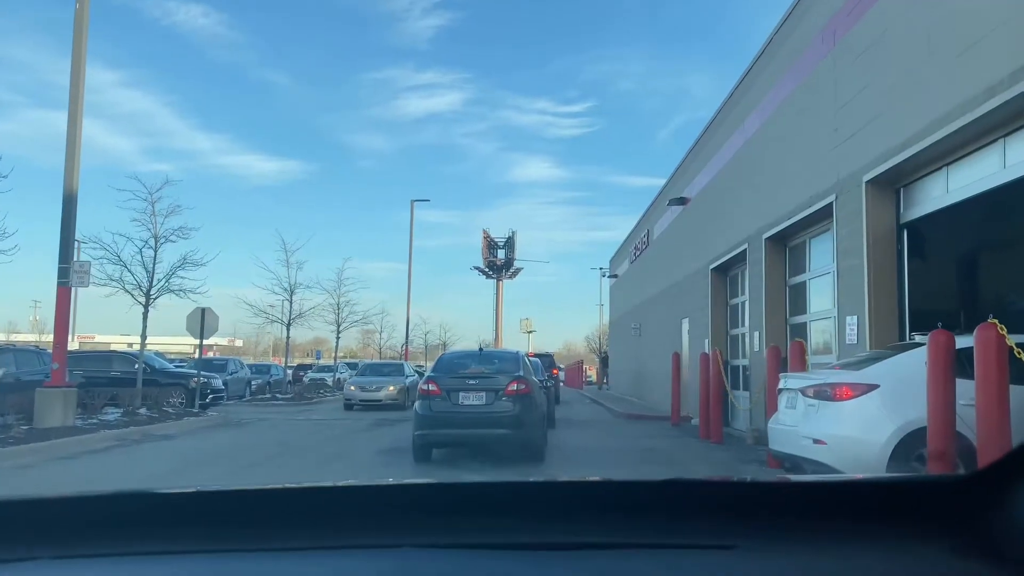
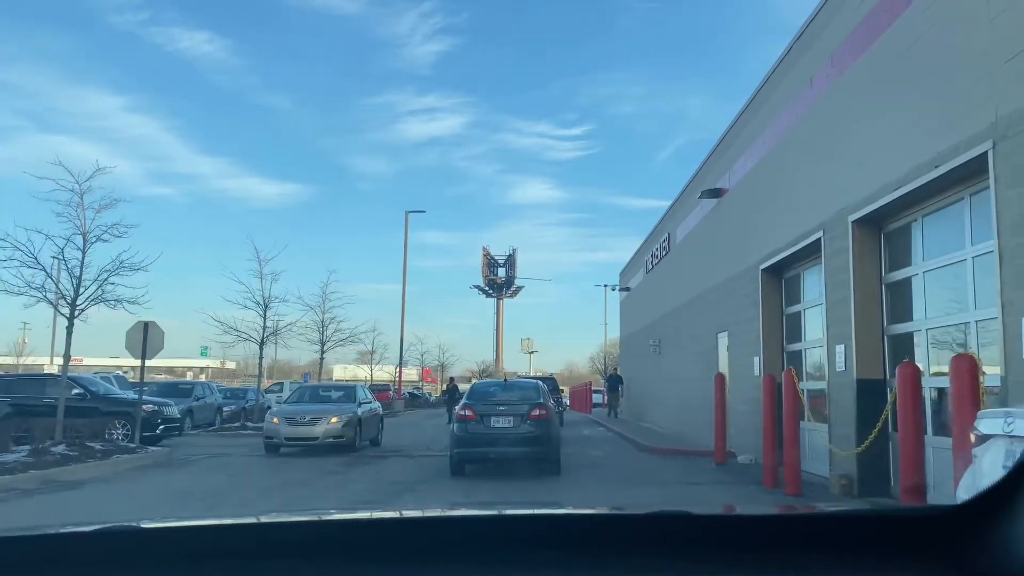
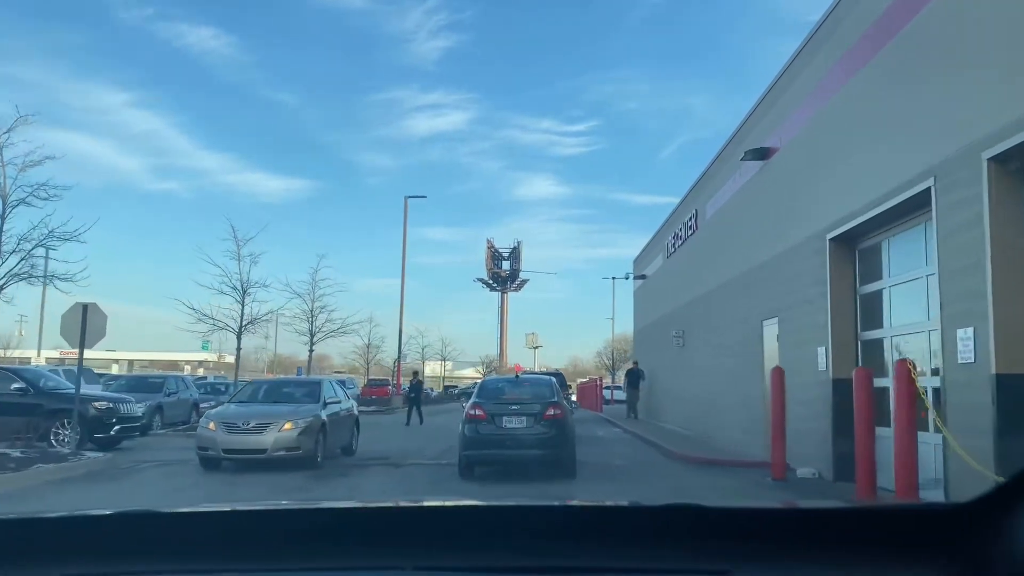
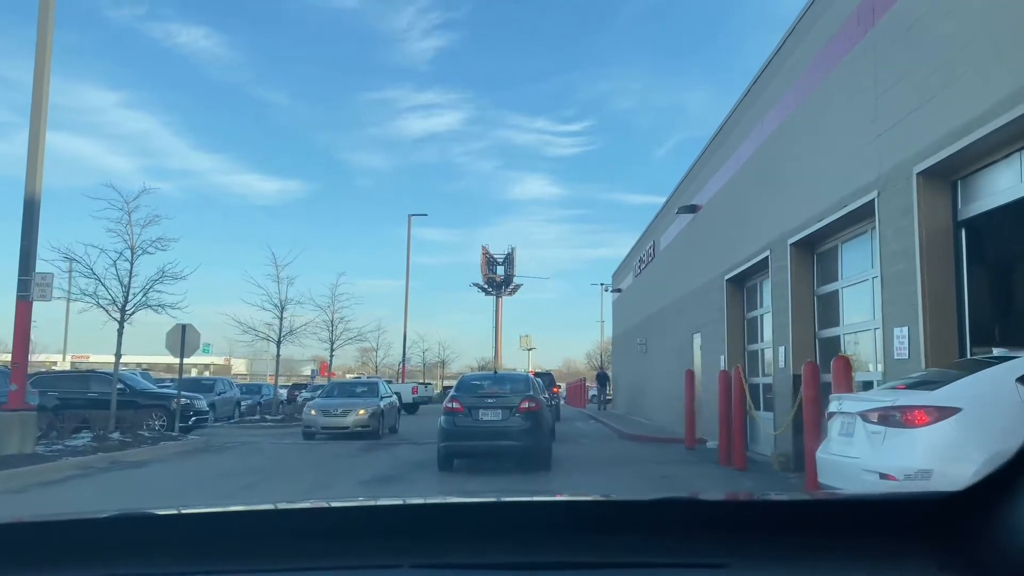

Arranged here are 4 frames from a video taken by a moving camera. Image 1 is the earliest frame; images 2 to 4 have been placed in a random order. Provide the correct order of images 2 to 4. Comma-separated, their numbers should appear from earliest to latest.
4, 2, 3
